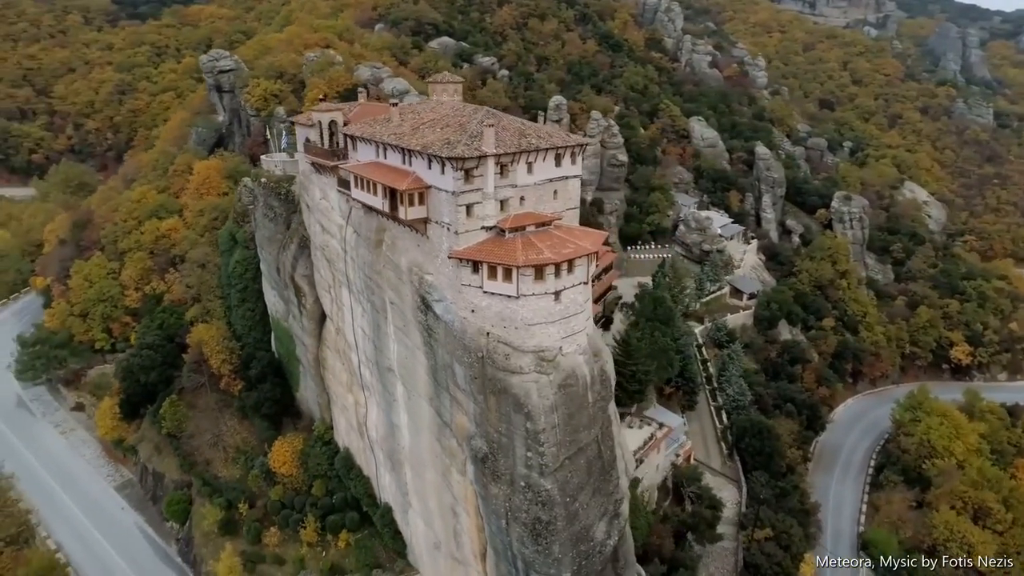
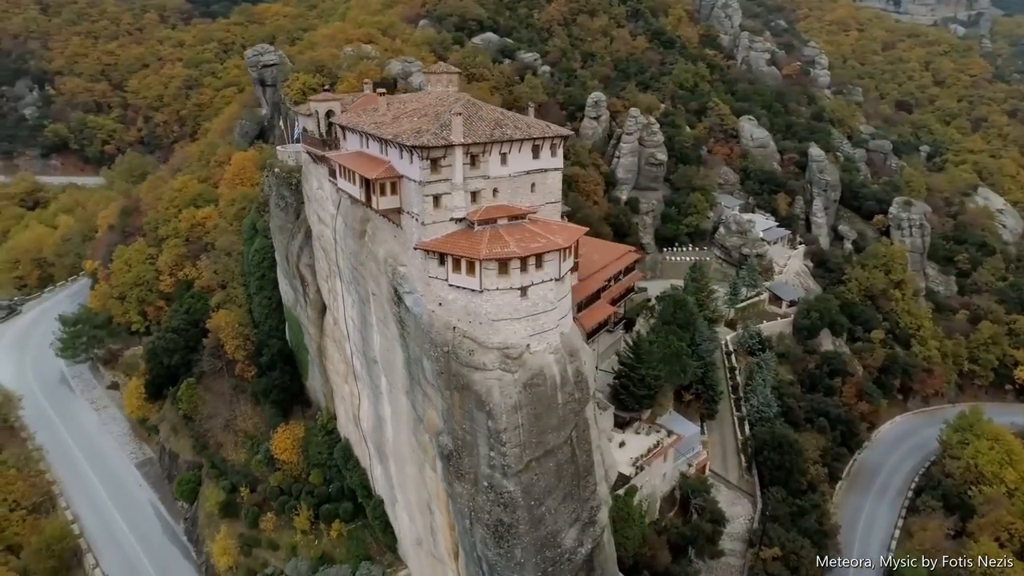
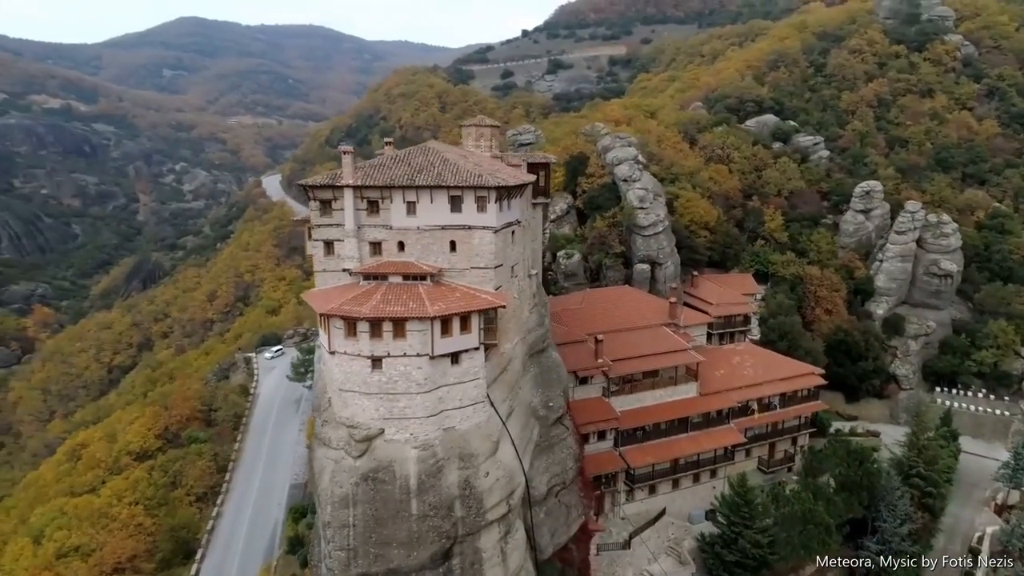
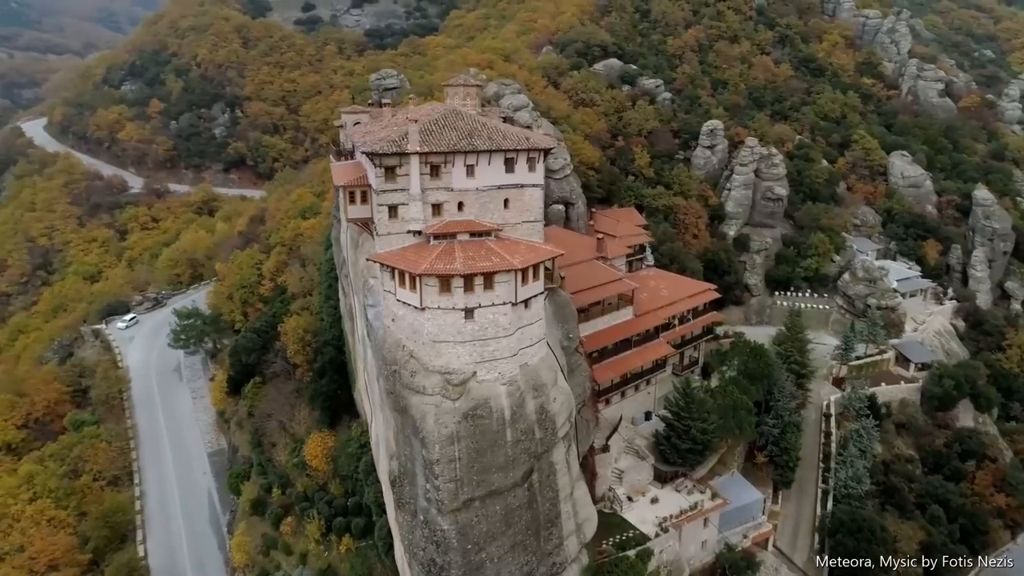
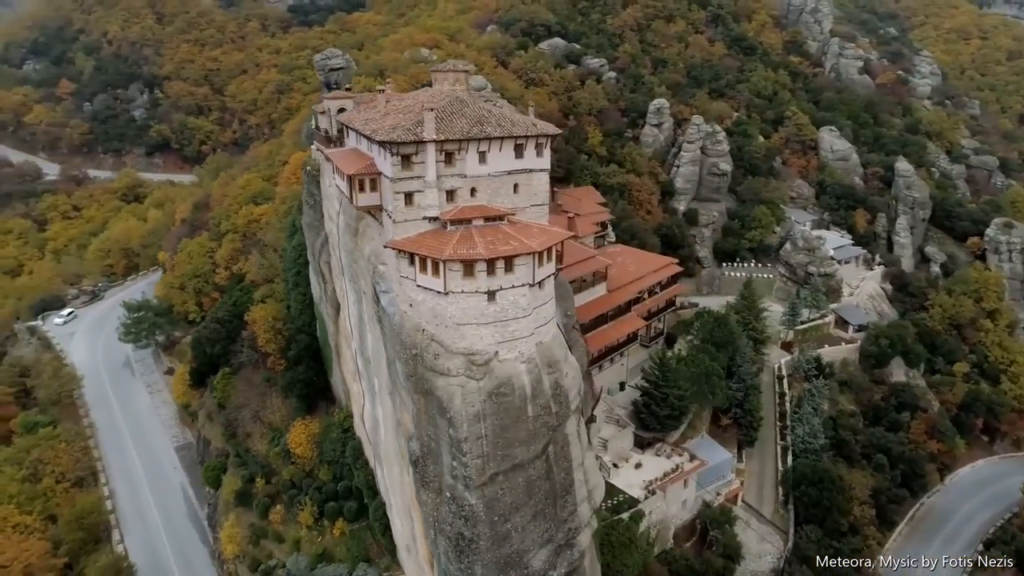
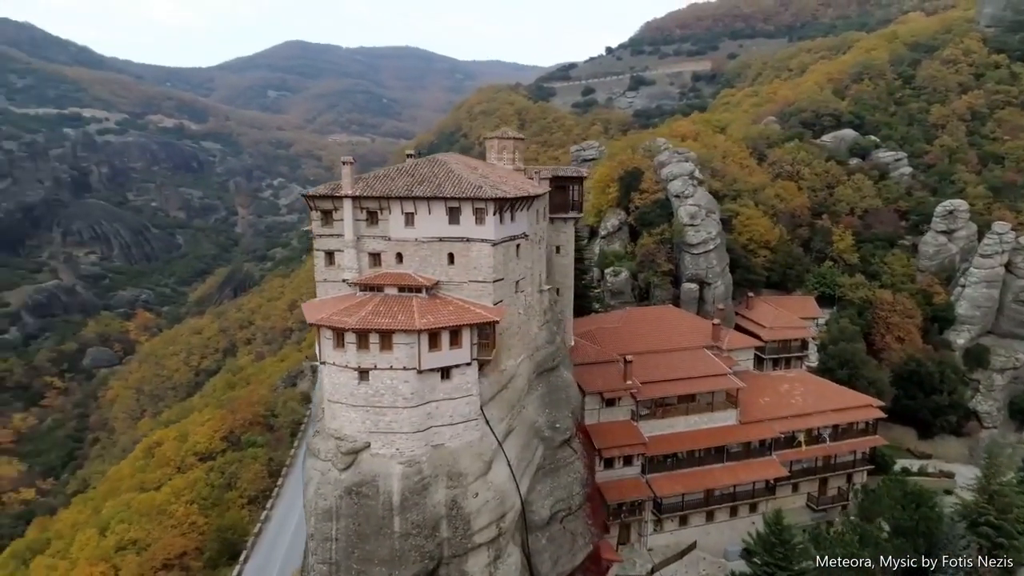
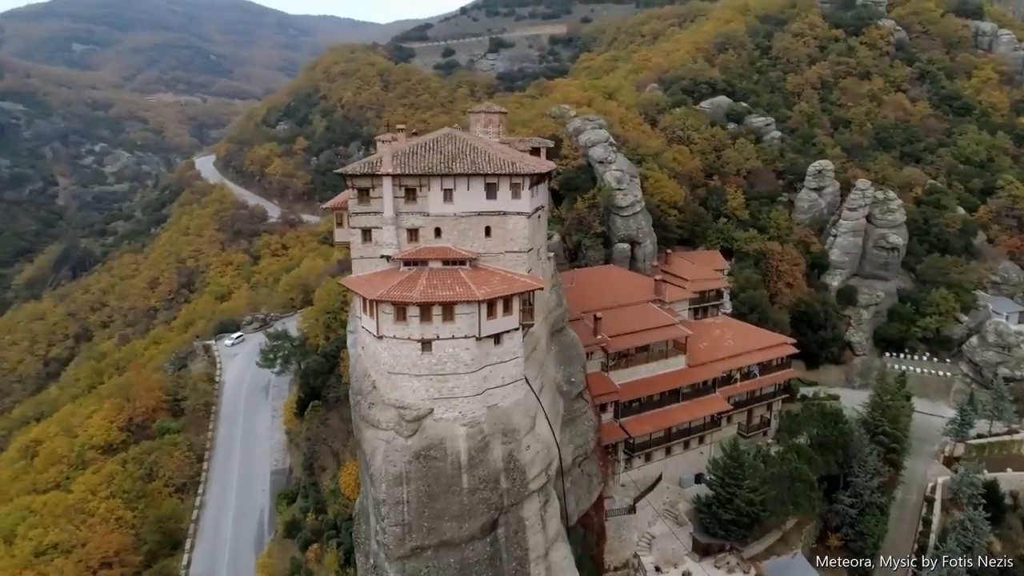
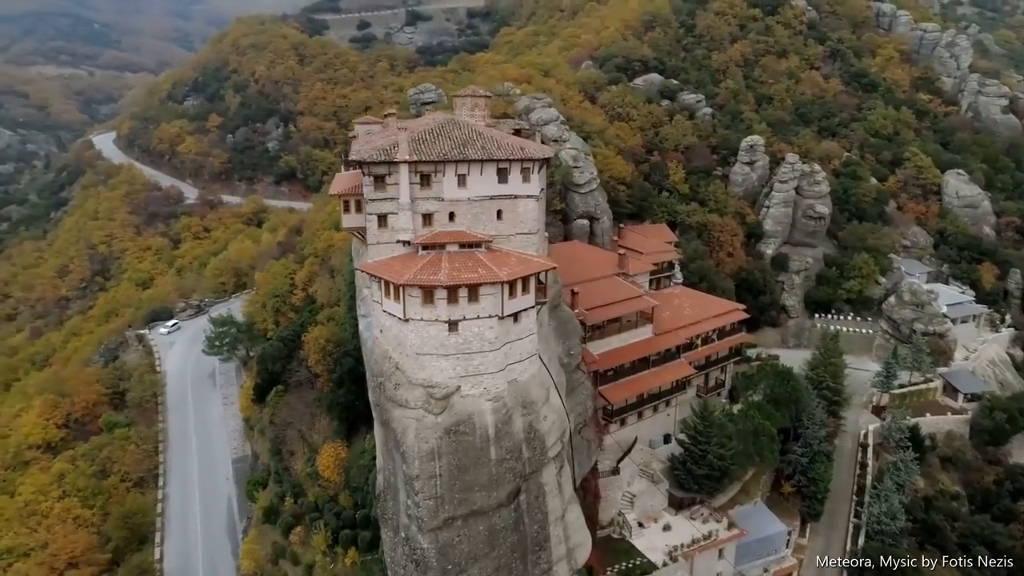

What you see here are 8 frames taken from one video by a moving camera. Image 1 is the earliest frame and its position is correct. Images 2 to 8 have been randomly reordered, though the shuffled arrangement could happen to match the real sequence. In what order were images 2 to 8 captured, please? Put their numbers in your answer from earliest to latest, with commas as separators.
2, 5, 4, 8, 7, 3, 6
